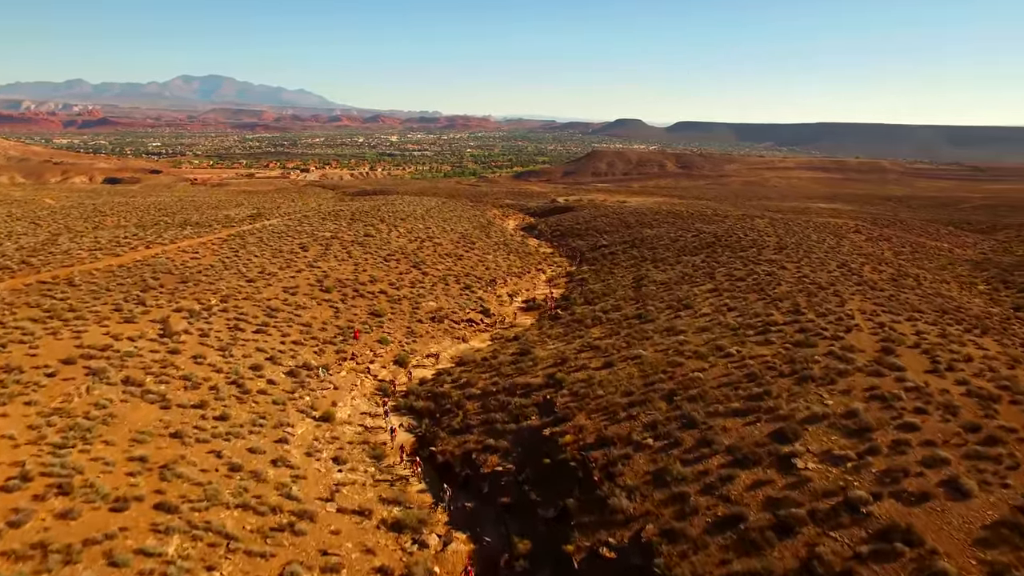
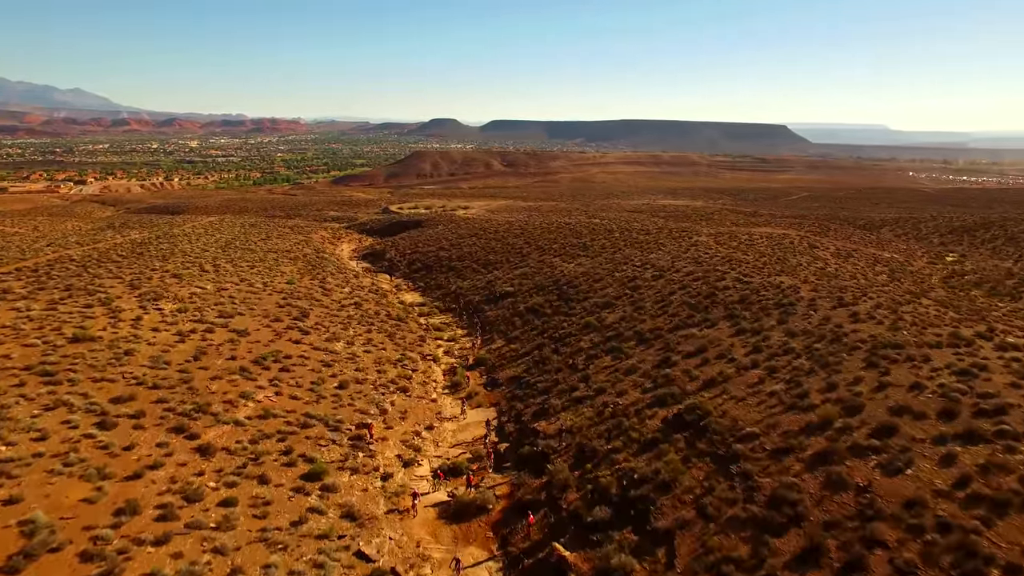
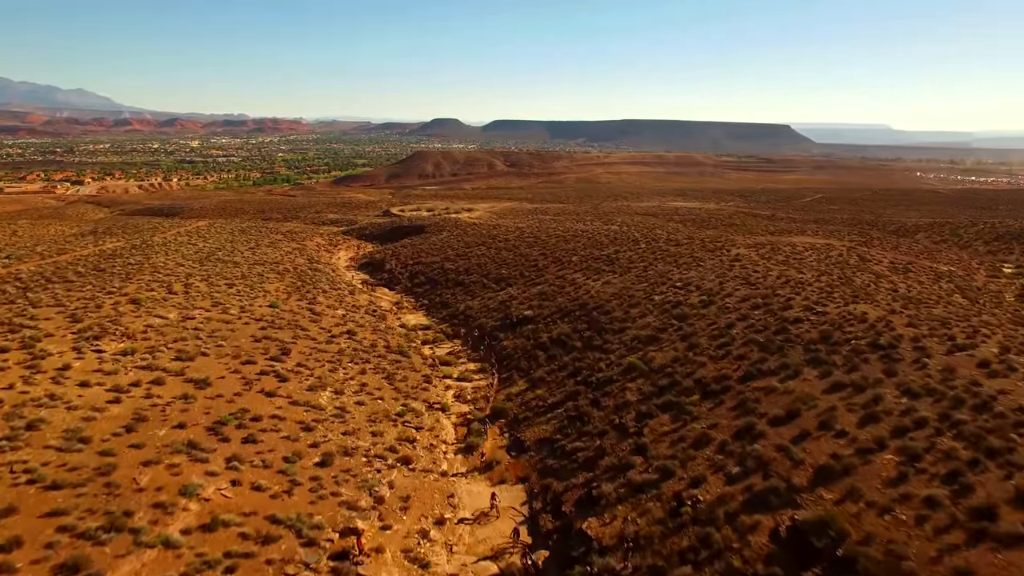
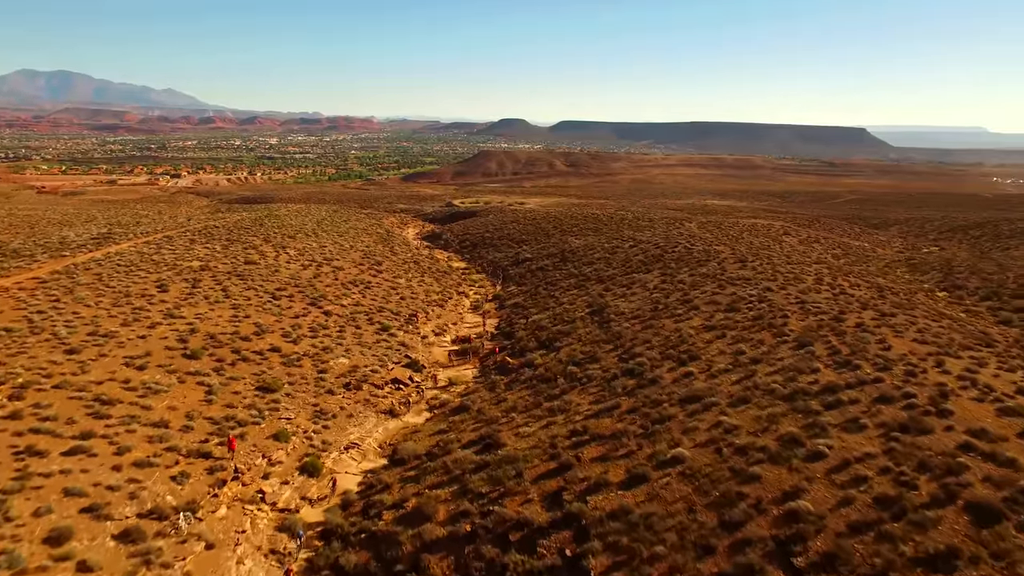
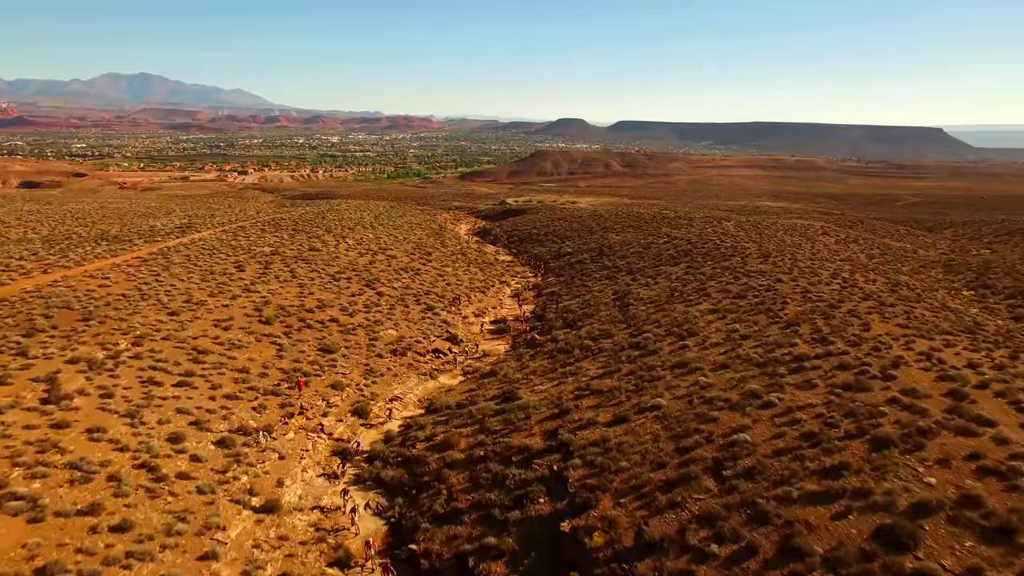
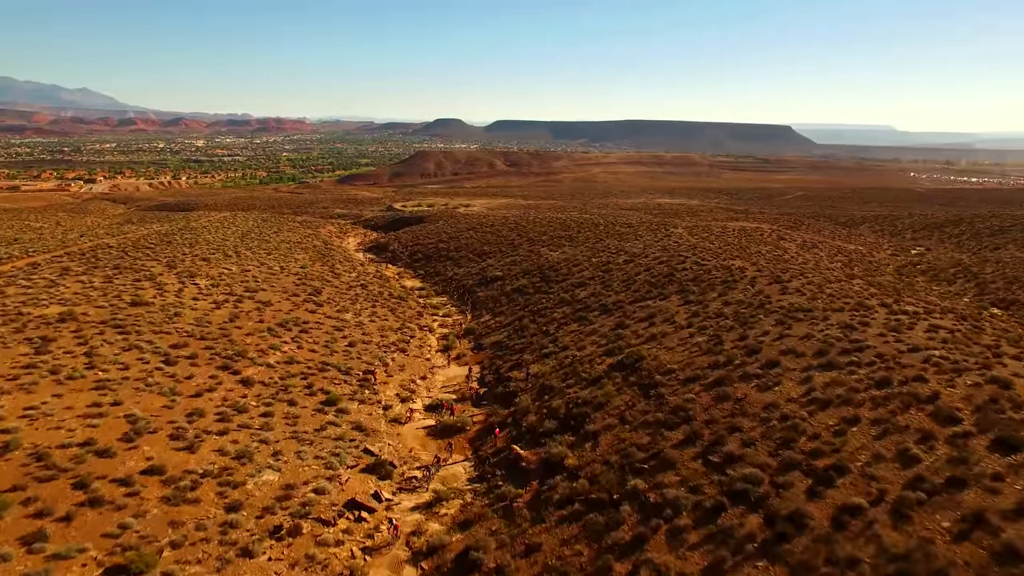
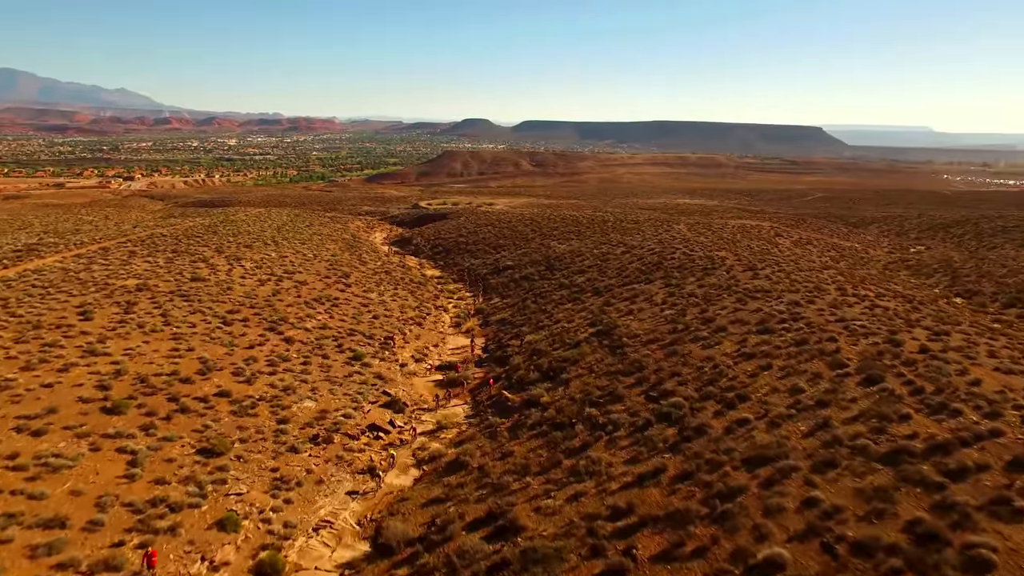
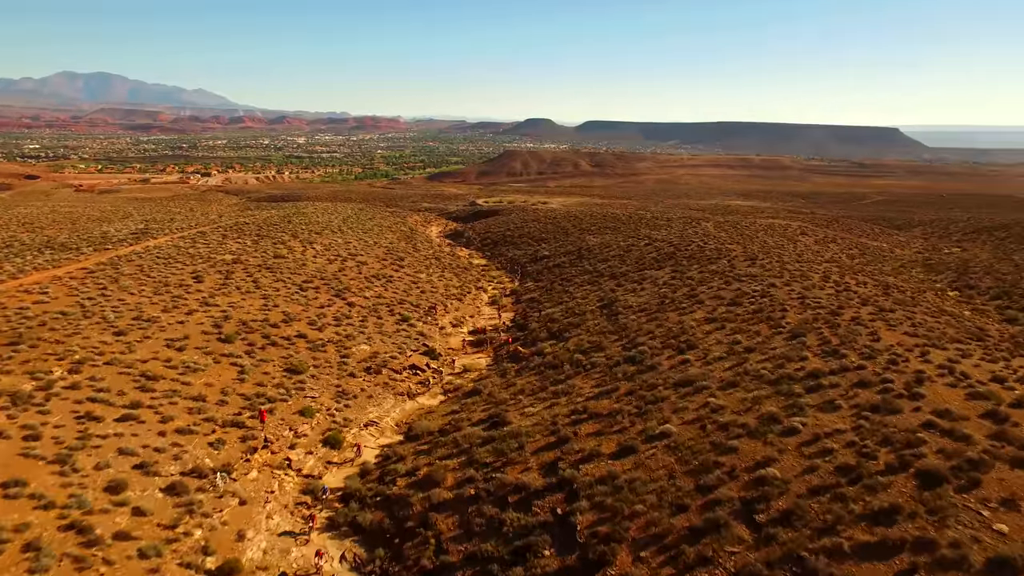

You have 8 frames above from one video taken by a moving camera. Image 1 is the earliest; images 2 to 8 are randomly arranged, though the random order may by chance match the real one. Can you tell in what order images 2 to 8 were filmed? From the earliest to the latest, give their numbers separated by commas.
5, 8, 4, 7, 6, 2, 3
